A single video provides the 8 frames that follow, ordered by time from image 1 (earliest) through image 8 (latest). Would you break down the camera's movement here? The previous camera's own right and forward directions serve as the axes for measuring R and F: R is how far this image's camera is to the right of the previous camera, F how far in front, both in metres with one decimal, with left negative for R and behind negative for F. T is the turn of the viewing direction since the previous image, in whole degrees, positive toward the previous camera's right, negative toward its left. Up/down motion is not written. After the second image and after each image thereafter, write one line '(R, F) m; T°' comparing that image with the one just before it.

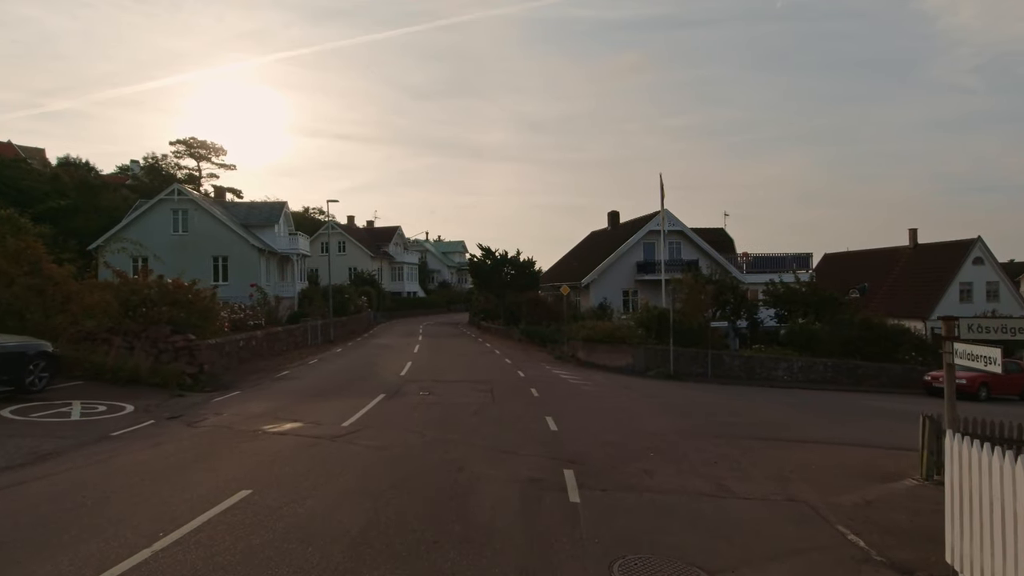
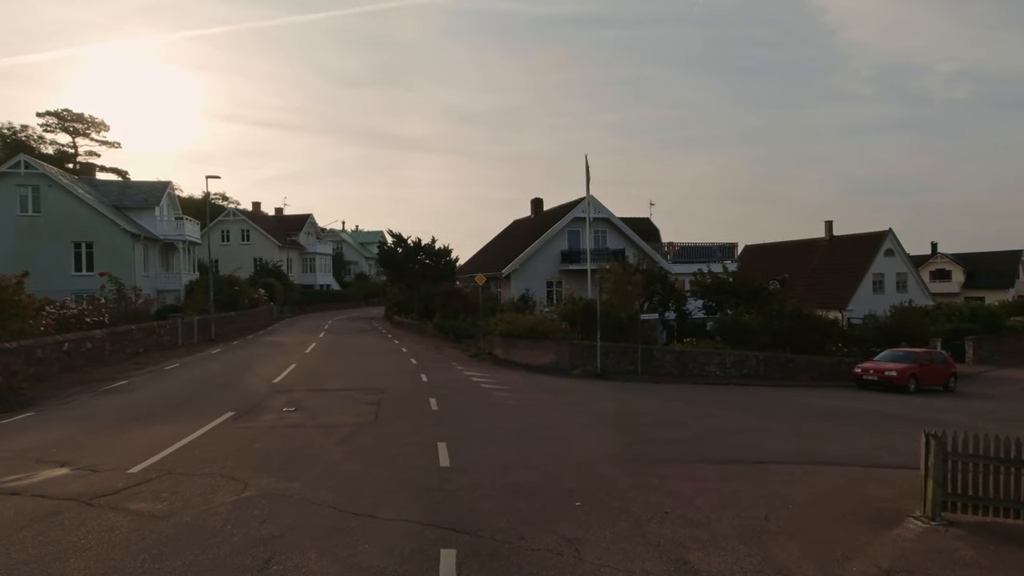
(+0.8, +3.4) m; +7°
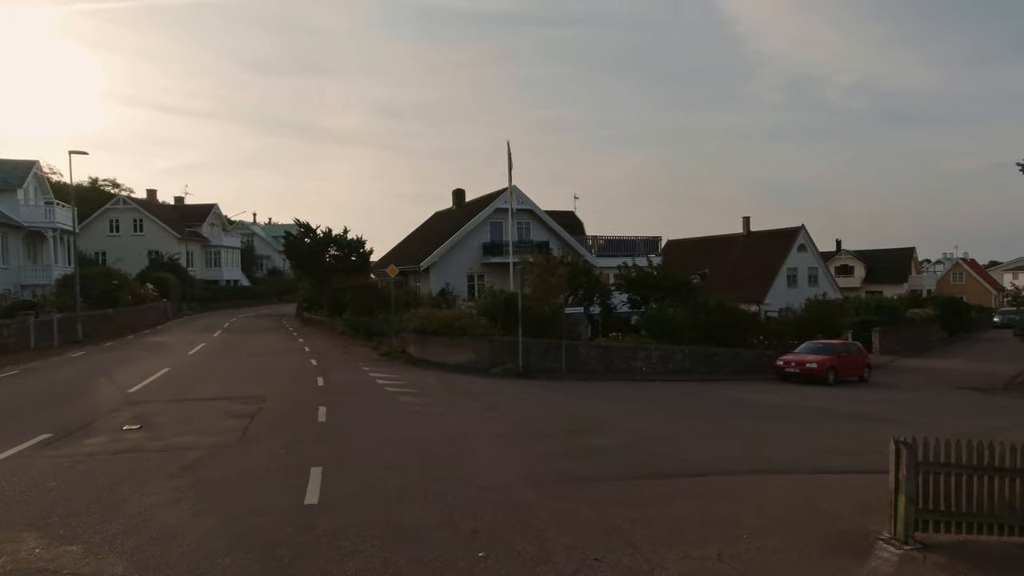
(+0.4, +2.0) m; +7°
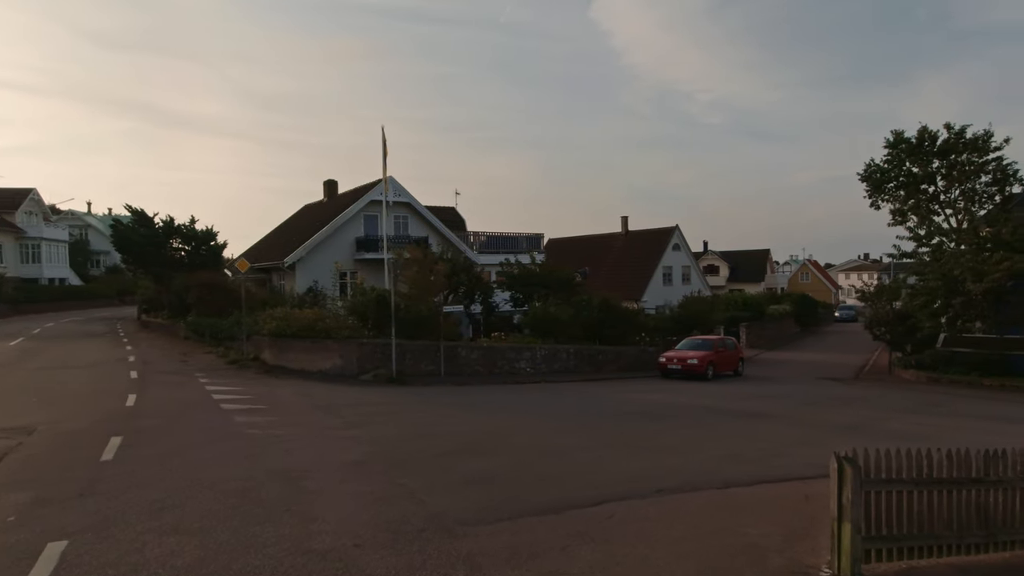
(+0.3, +2.0) m; +11°
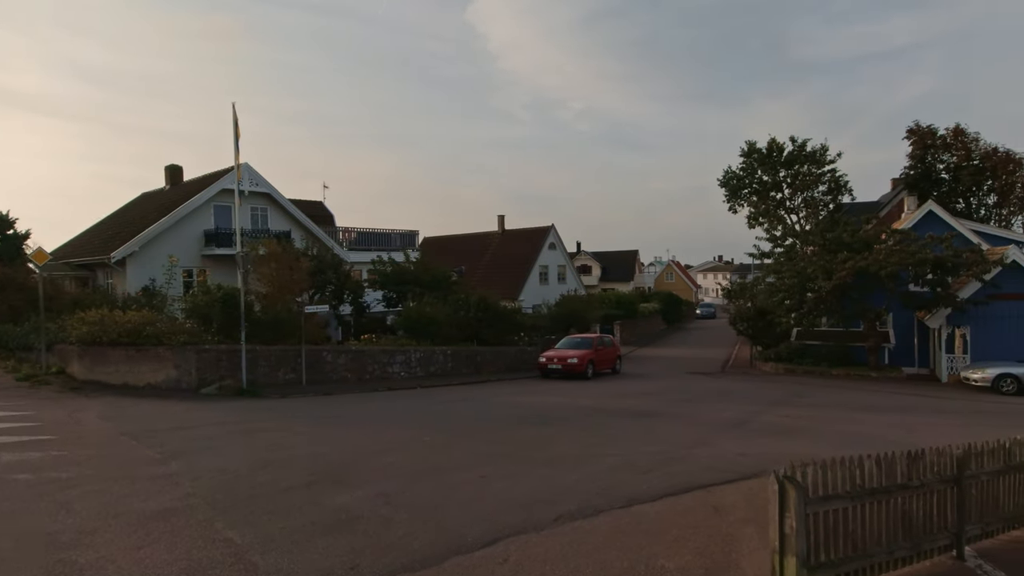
(+0.1, +1.6) m; +12°
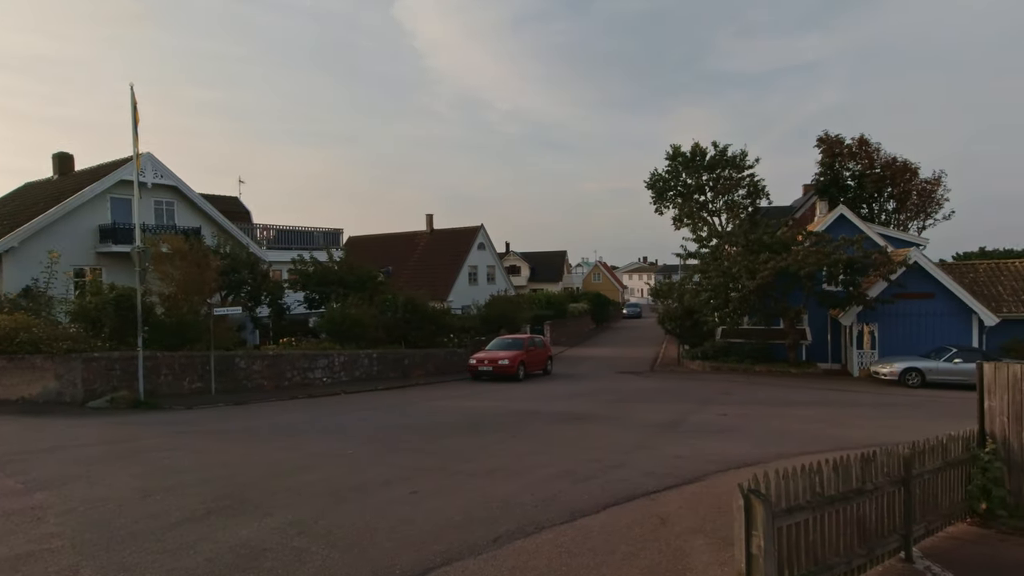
(0.0, +0.7) m; +7°
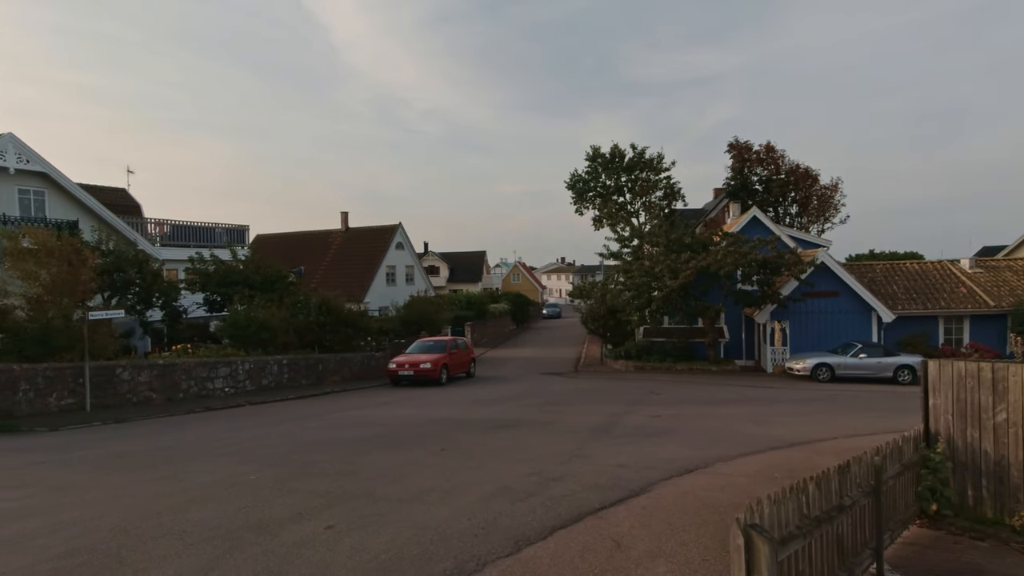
(-0.2, +1.0) m; +8°
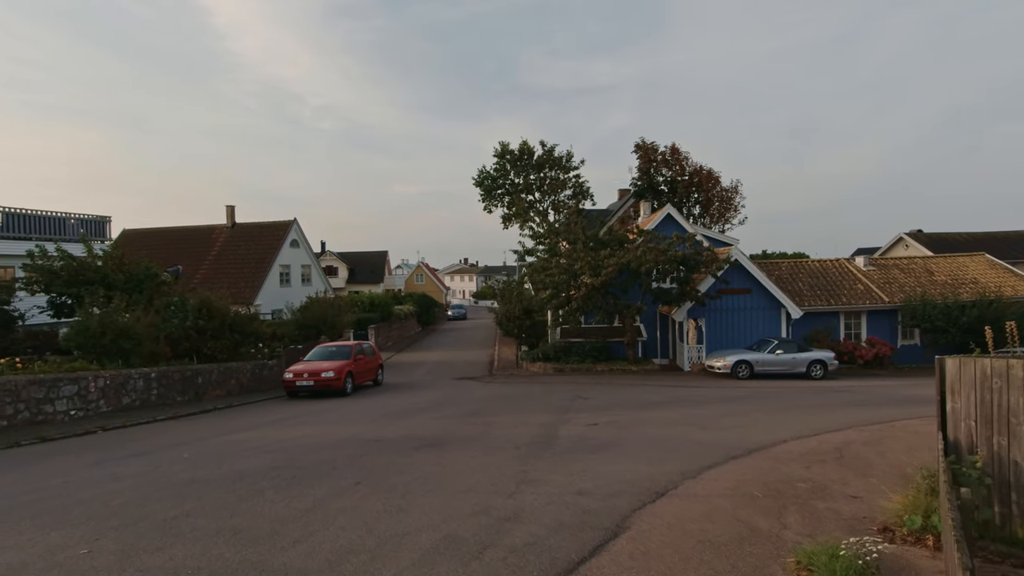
(-0.5, +2.1) m; +10°
